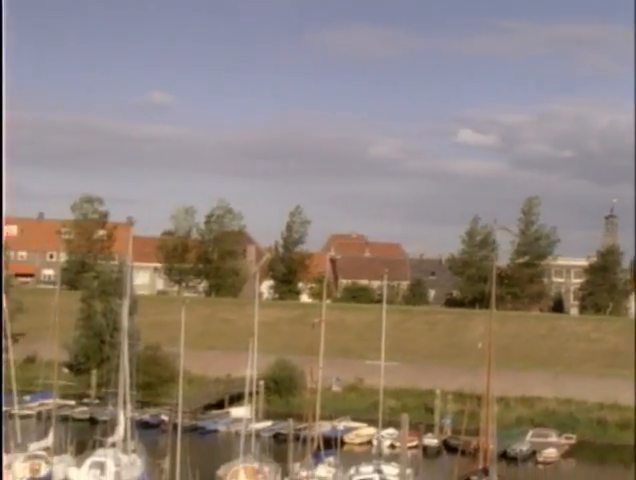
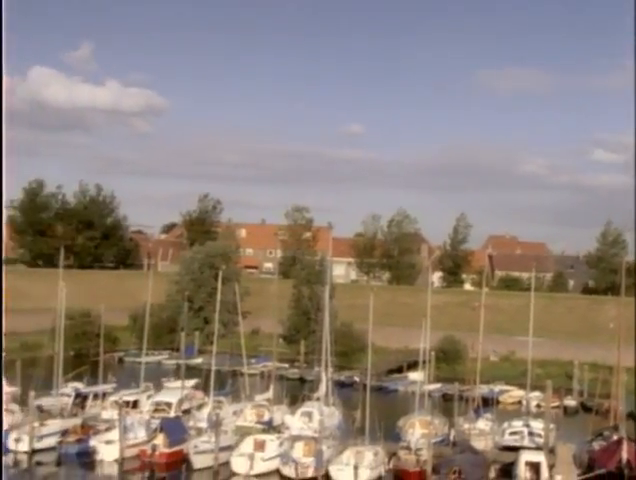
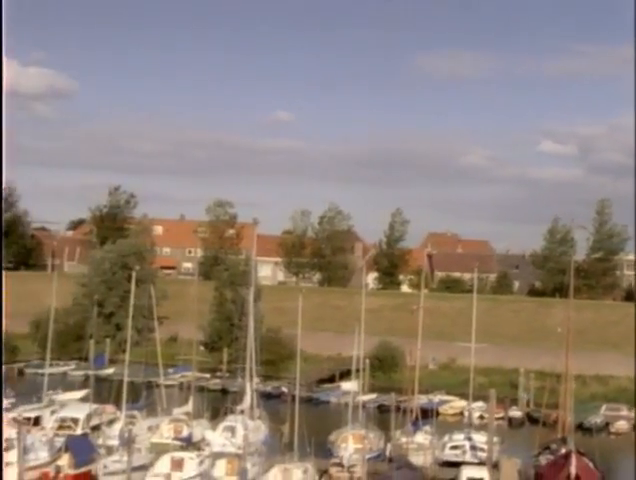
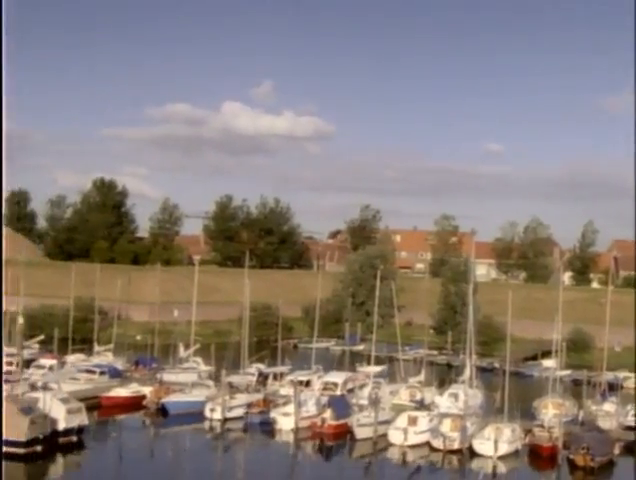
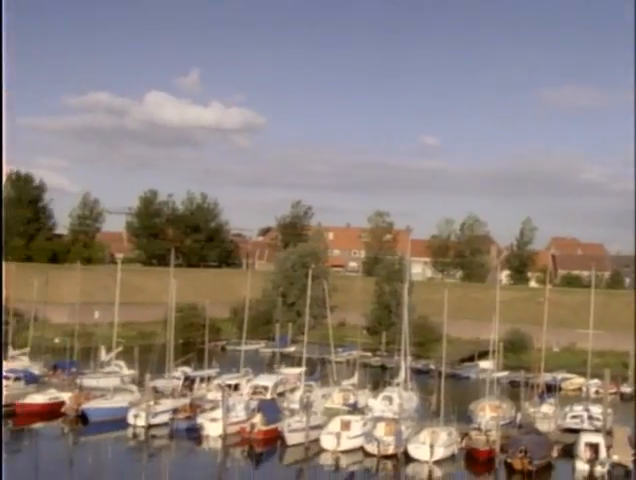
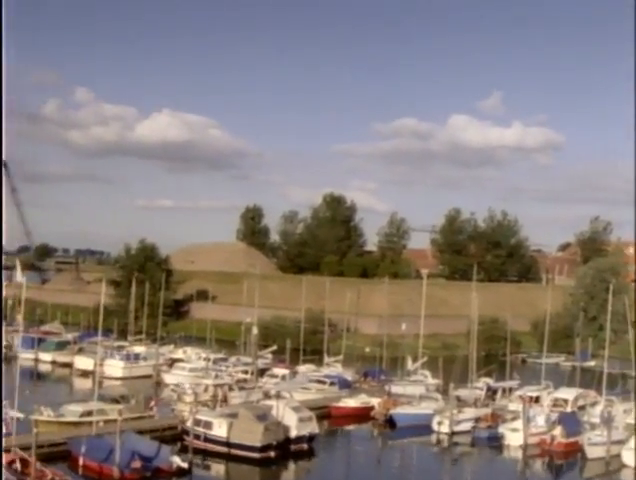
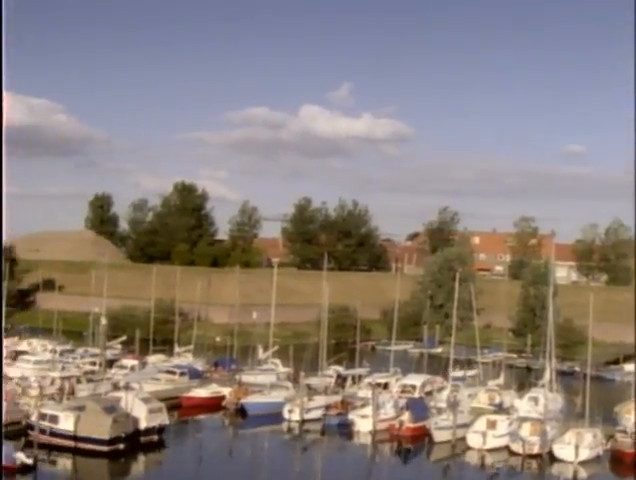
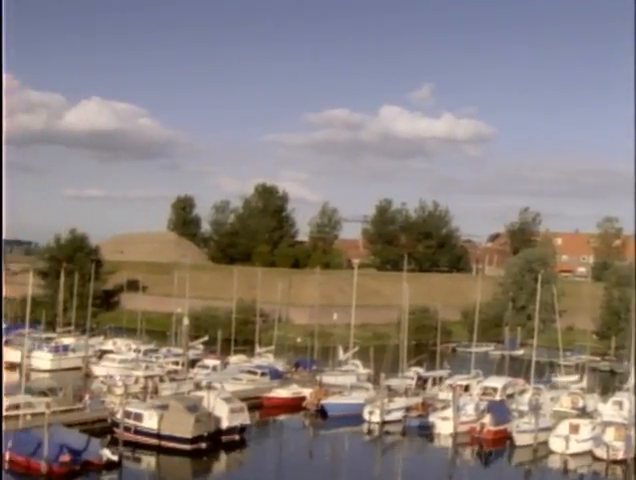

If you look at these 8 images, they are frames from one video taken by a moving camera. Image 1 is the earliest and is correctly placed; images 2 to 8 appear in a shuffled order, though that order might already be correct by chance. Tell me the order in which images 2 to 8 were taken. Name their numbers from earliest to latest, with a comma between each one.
3, 2, 5, 4, 7, 8, 6
